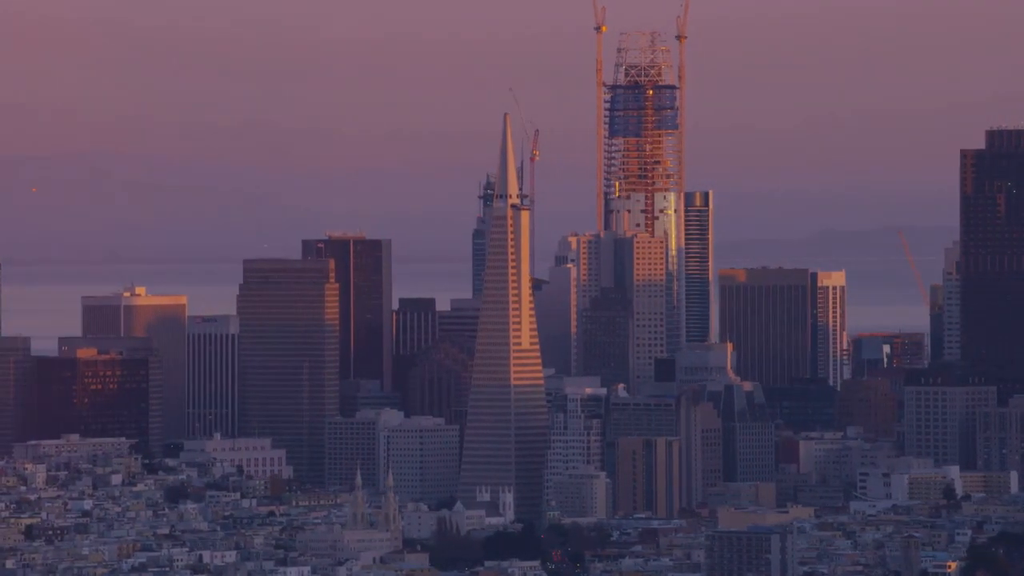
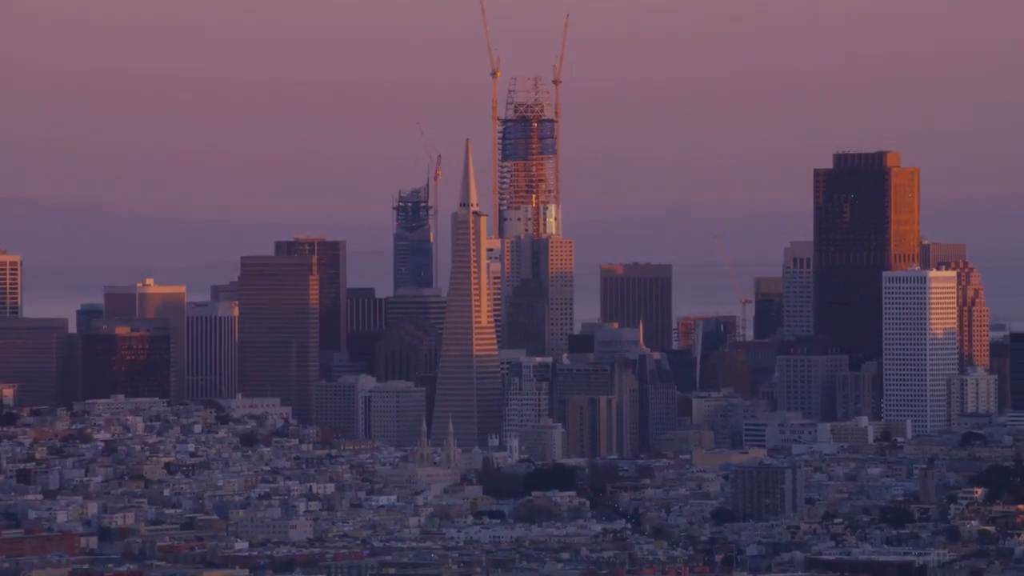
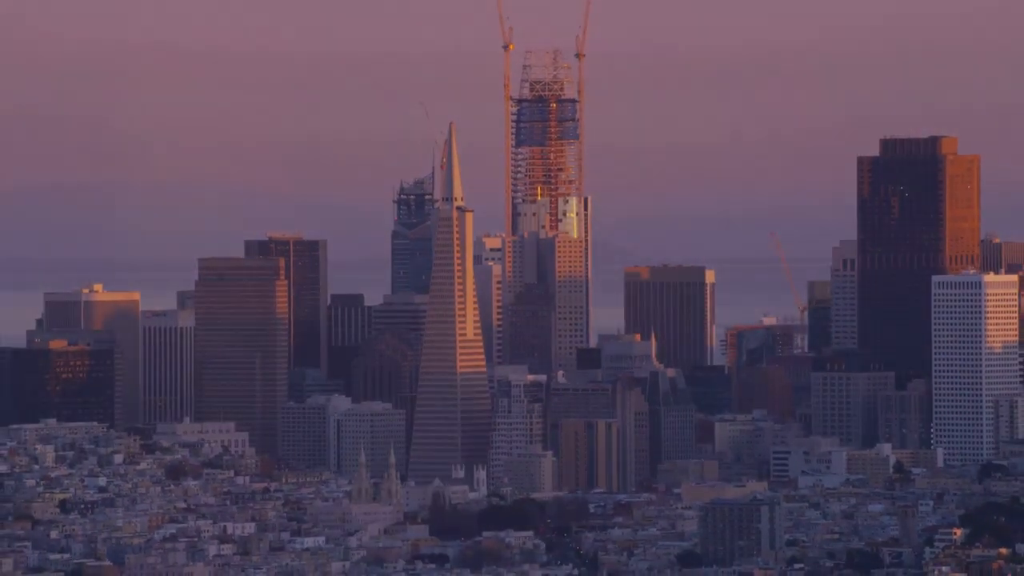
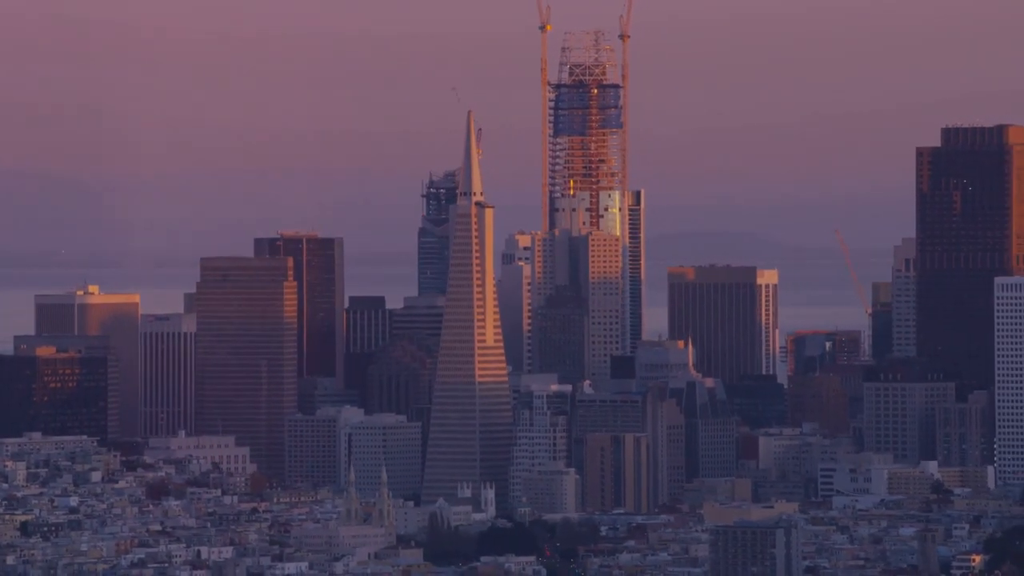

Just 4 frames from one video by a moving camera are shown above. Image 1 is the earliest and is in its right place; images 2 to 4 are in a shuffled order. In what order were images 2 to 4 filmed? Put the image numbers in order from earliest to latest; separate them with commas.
4, 3, 2
